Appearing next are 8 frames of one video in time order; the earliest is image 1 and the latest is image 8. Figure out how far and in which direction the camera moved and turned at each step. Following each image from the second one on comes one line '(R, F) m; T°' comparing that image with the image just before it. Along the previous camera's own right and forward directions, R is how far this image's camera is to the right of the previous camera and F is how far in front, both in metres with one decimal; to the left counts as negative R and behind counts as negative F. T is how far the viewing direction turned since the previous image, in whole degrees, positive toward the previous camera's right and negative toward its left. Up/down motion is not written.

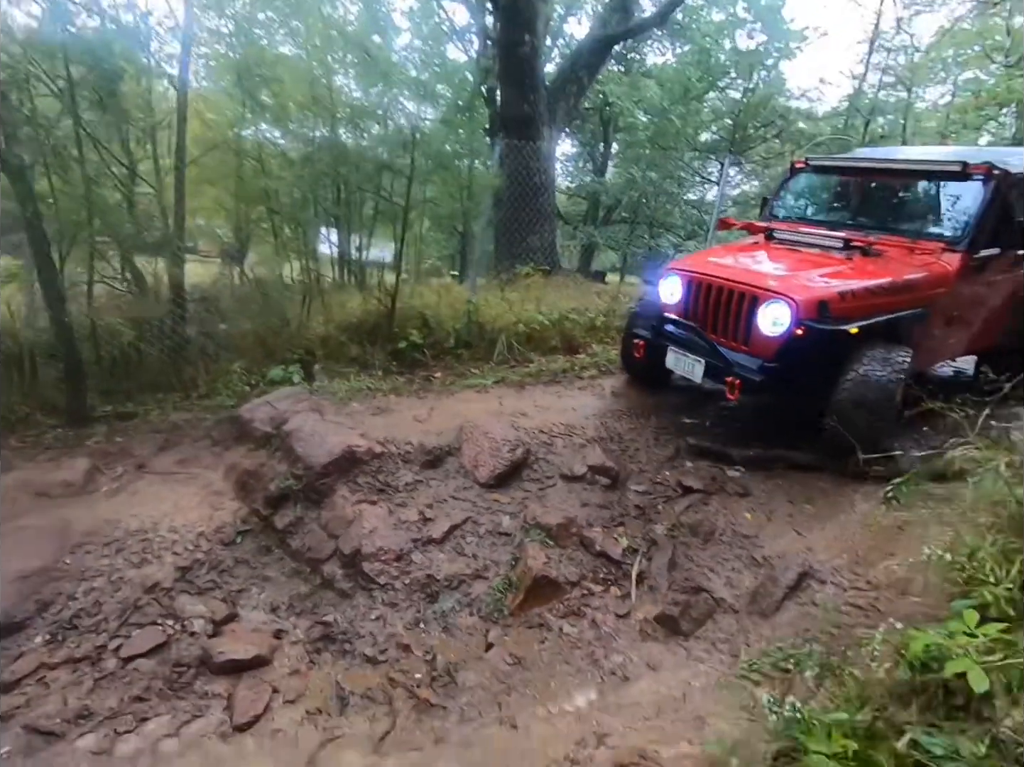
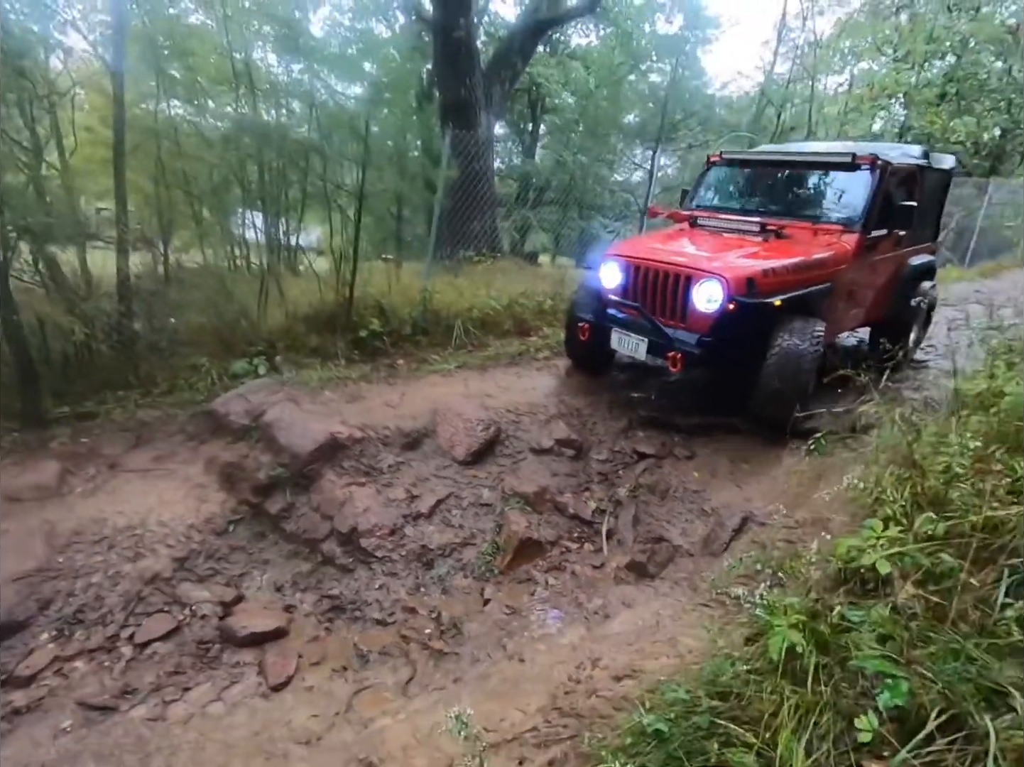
(-0.3, -0.3) m; +6°
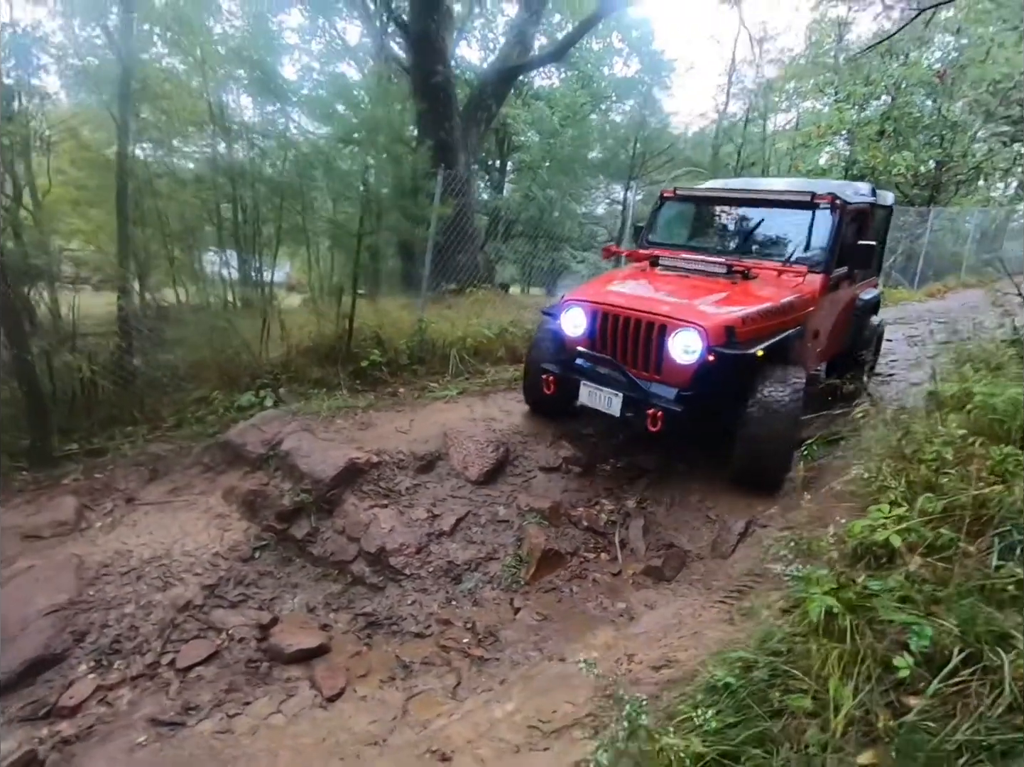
(-0.3, -0.2) m; +3°
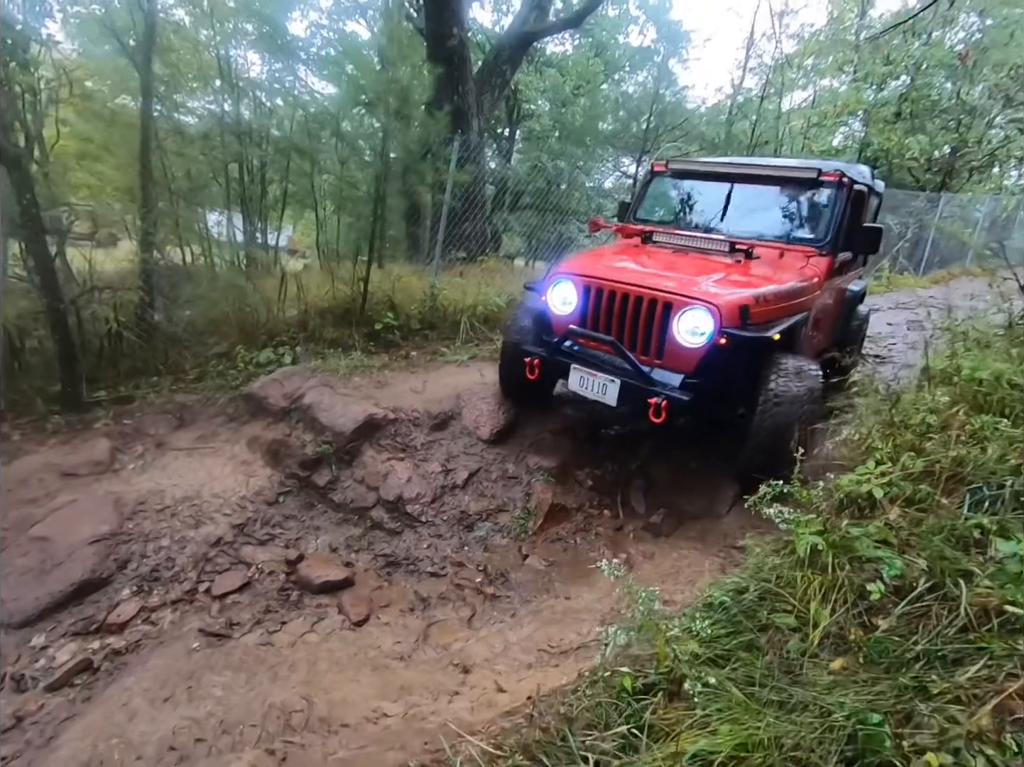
(-0.1, -0.2) m; 0°
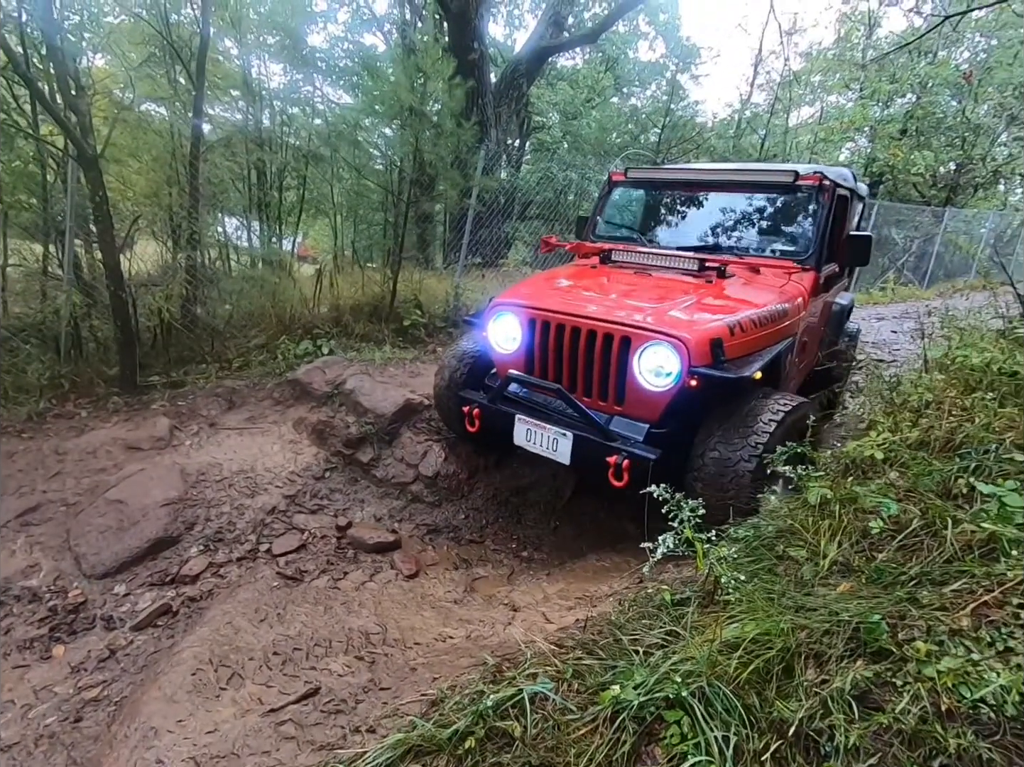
(-0.2, -0.3) m; 0°
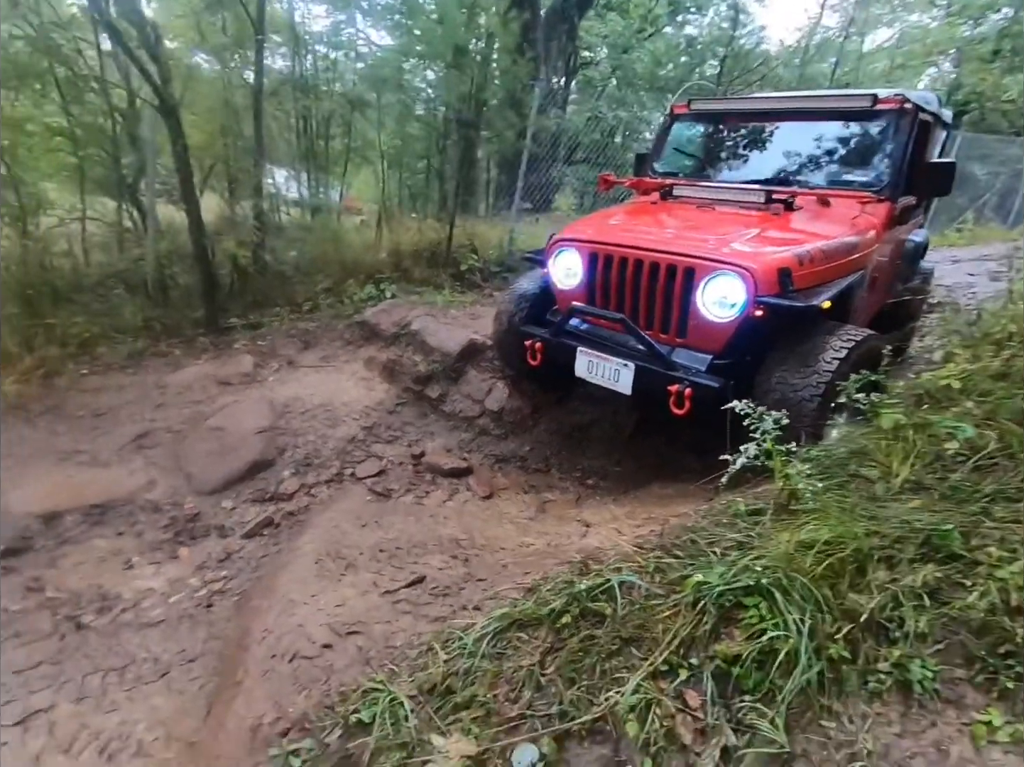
(-0.1, -0.2) m; -3°
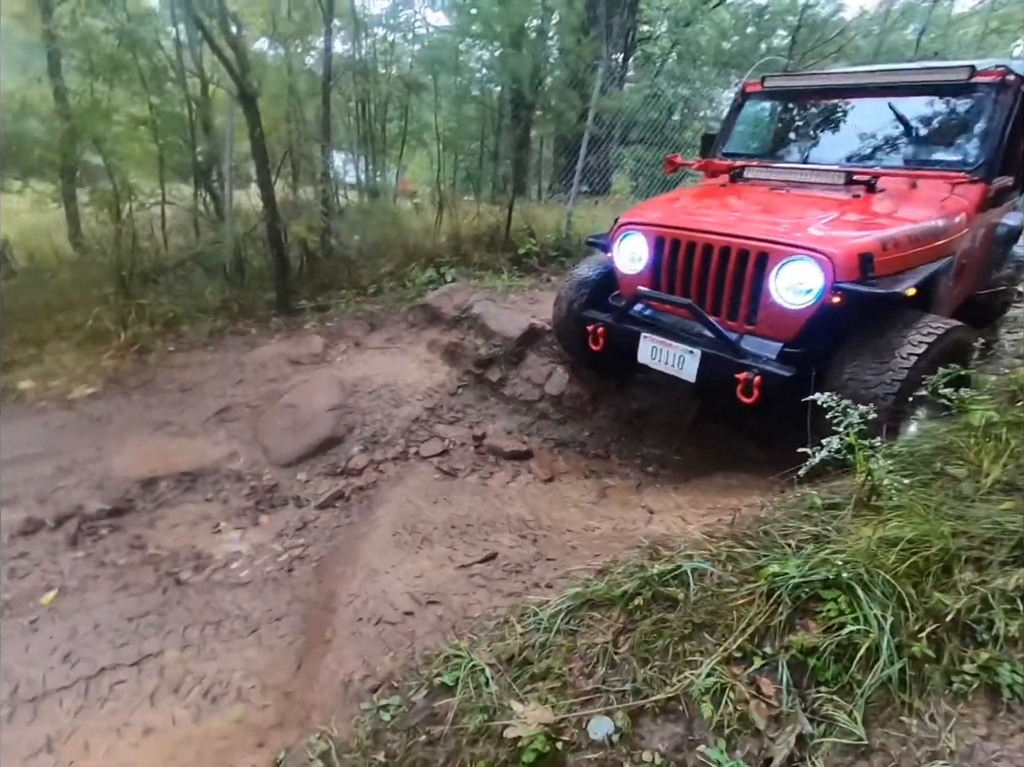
(-0.1, -0.1) m; -4°
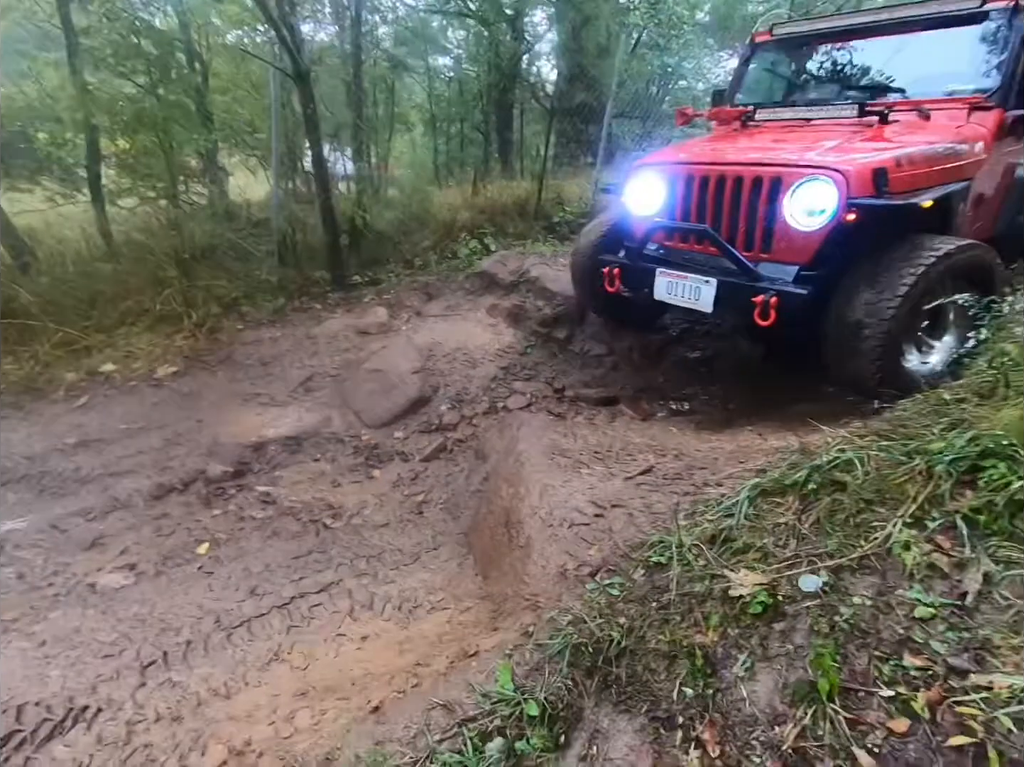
(-0.6, -0.2) m; +1°
